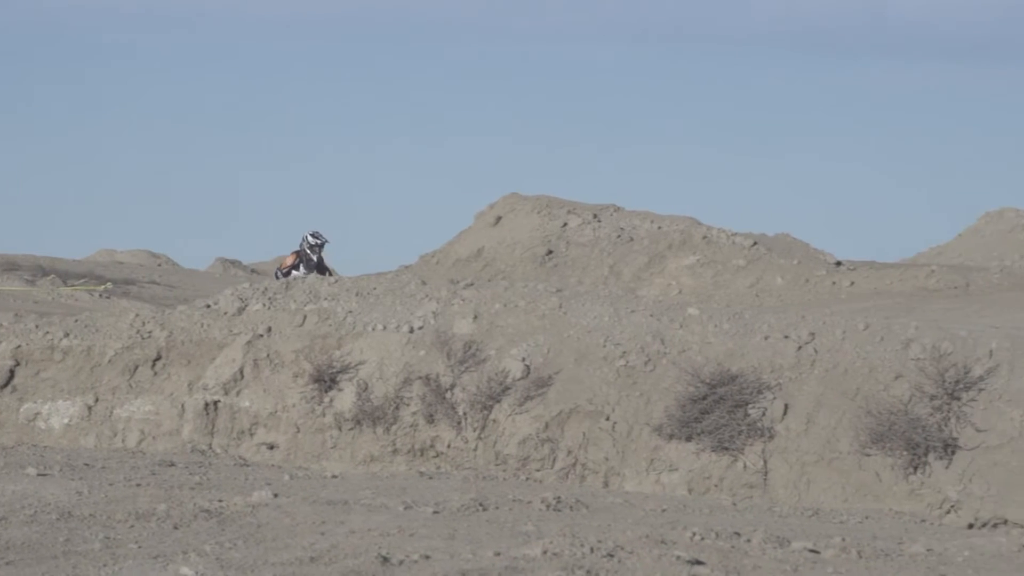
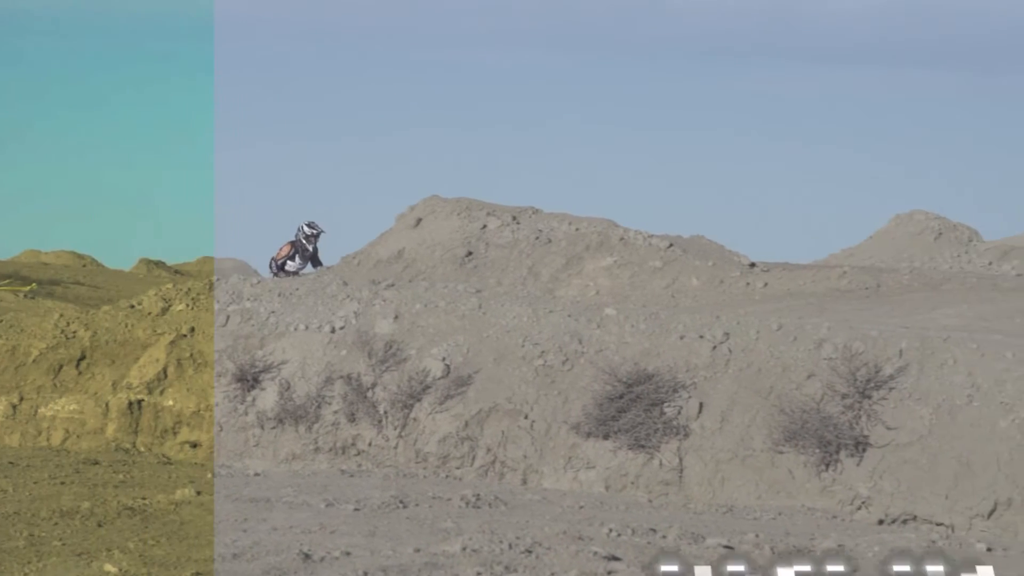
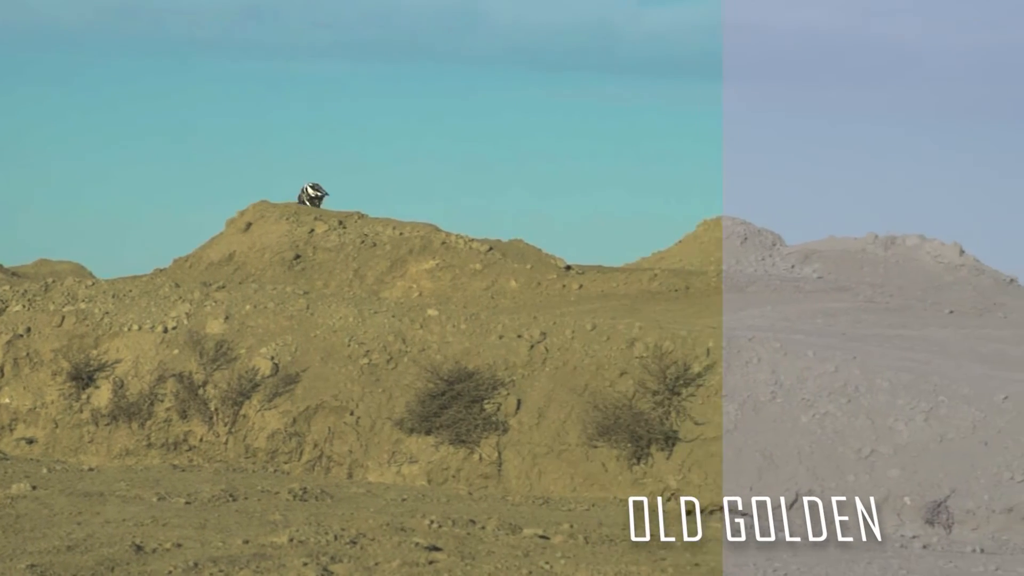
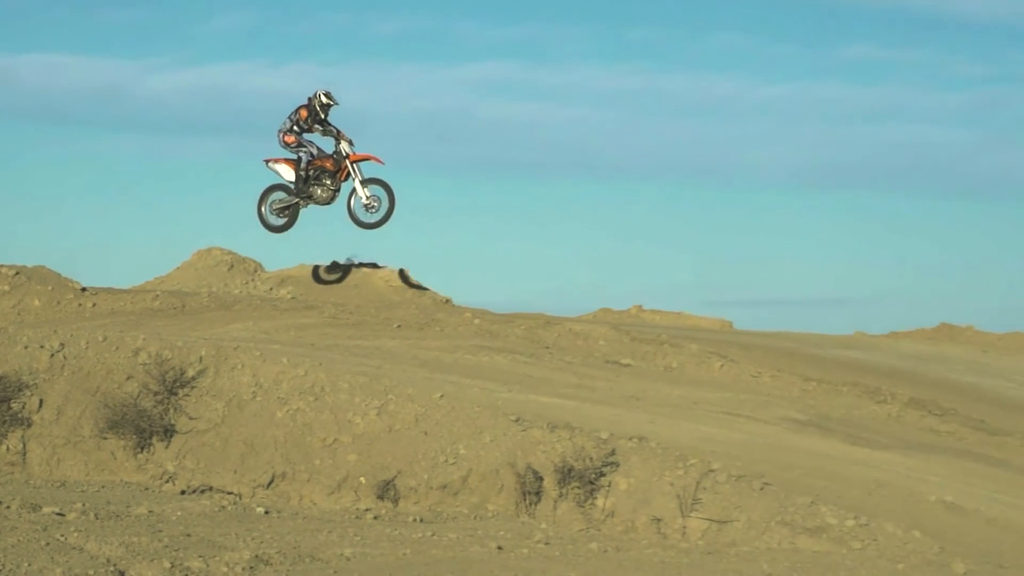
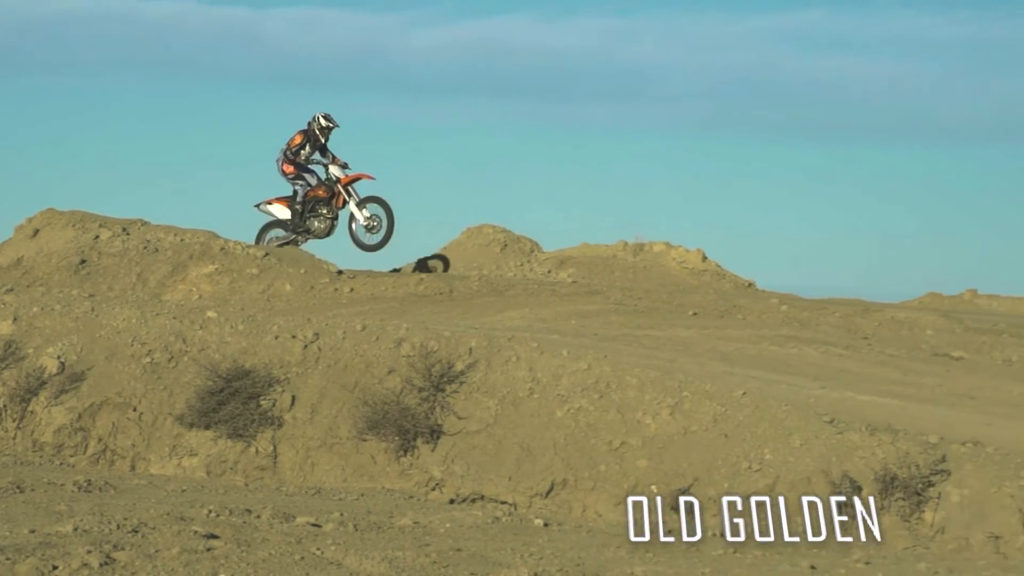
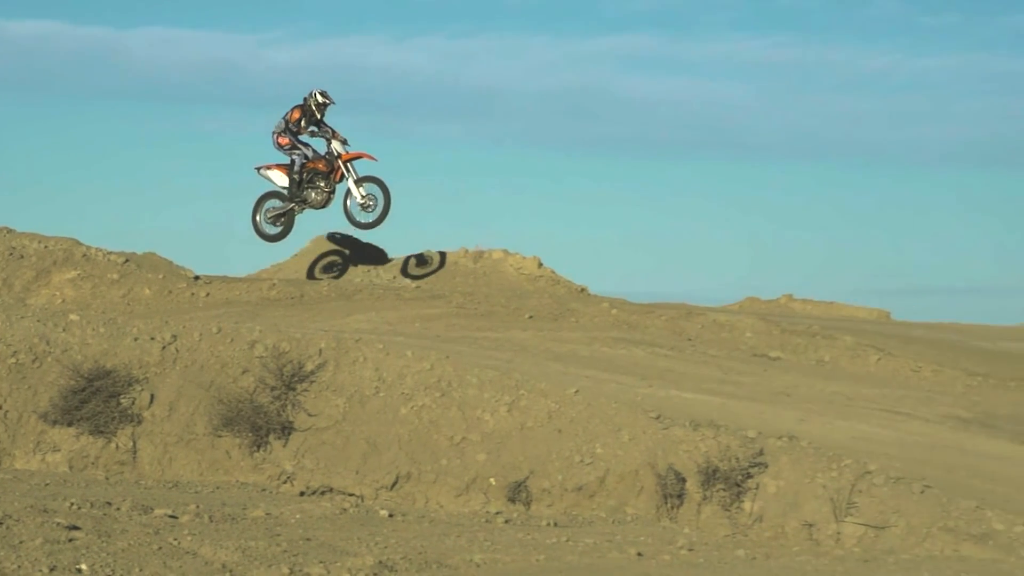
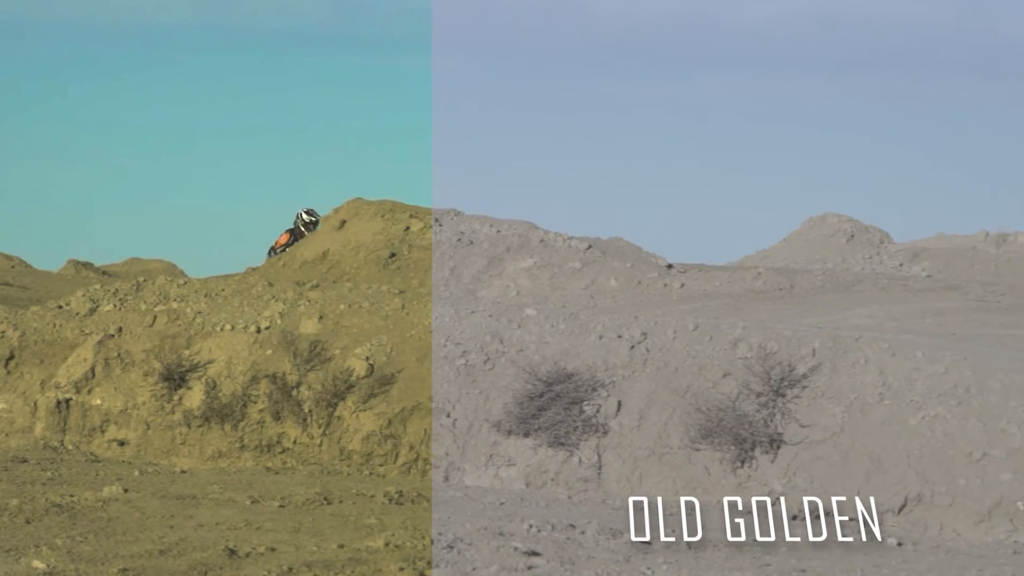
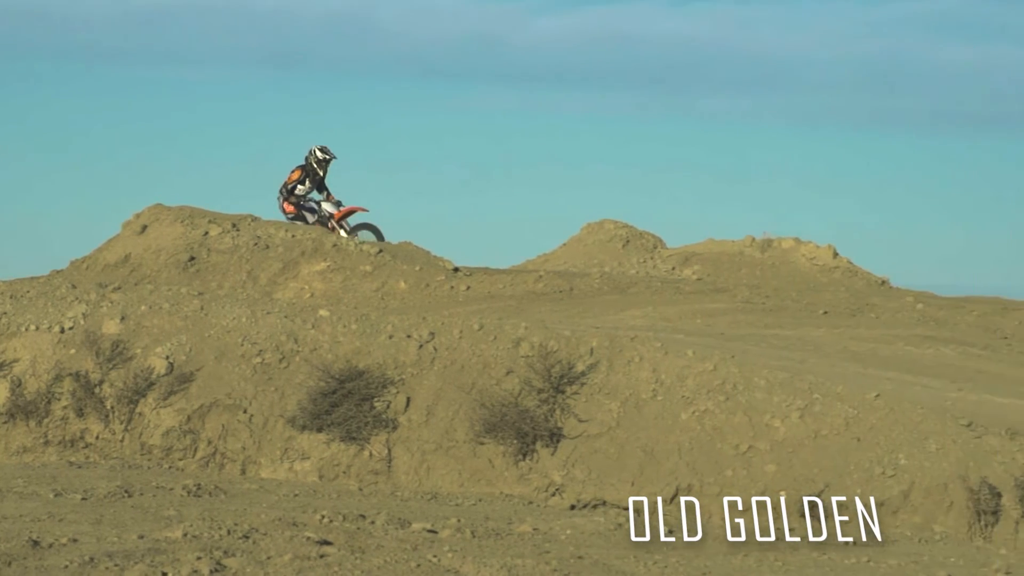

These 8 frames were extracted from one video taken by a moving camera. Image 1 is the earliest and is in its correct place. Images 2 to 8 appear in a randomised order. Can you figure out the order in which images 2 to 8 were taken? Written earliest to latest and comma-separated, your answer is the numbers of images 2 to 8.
2, 7, 3, 8, 5, 6, 4
